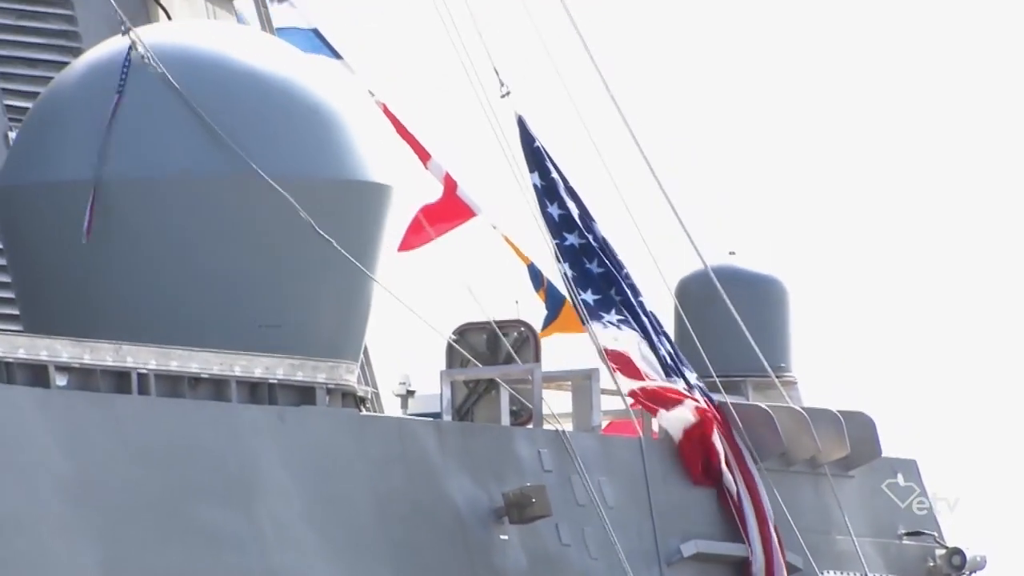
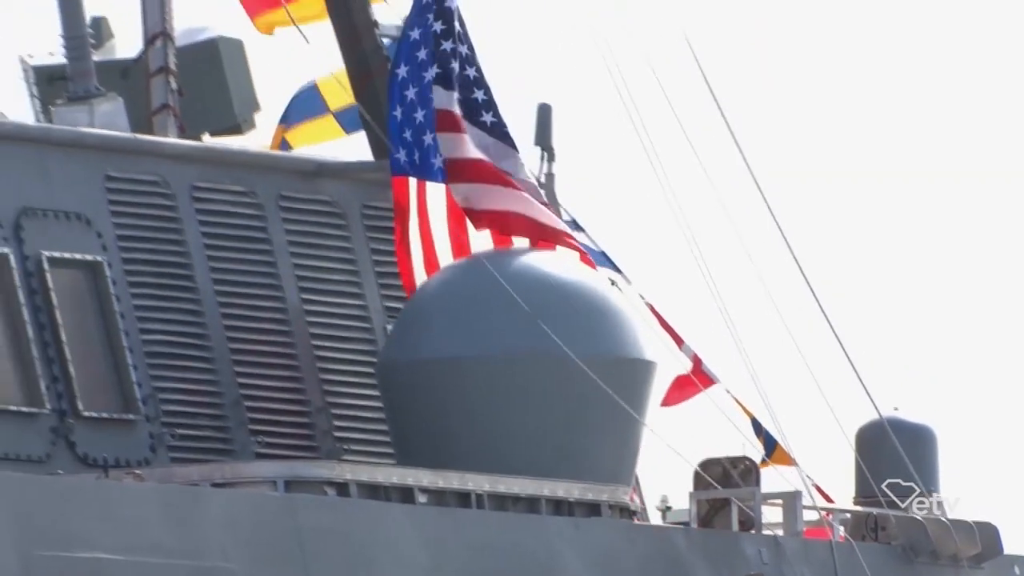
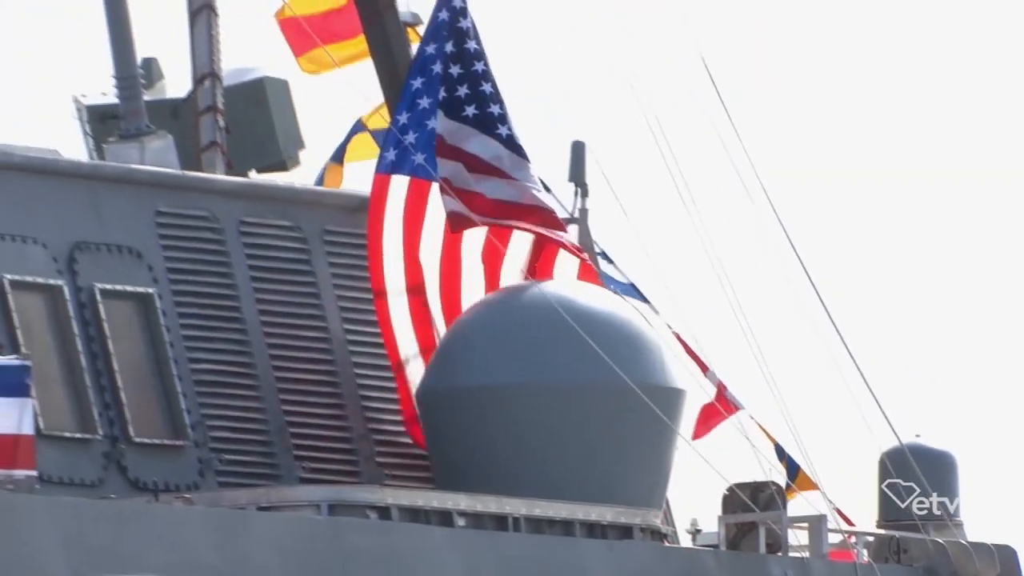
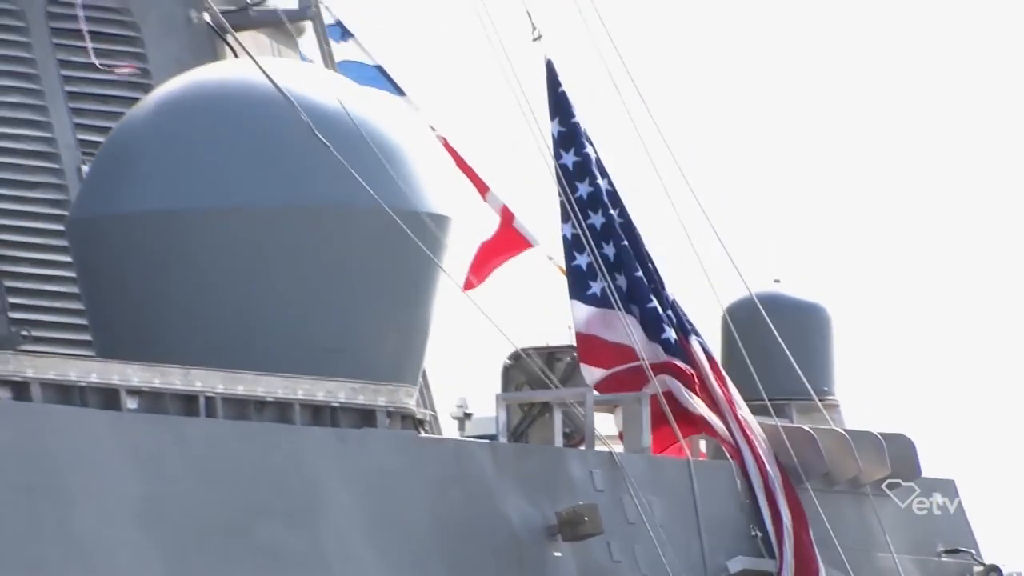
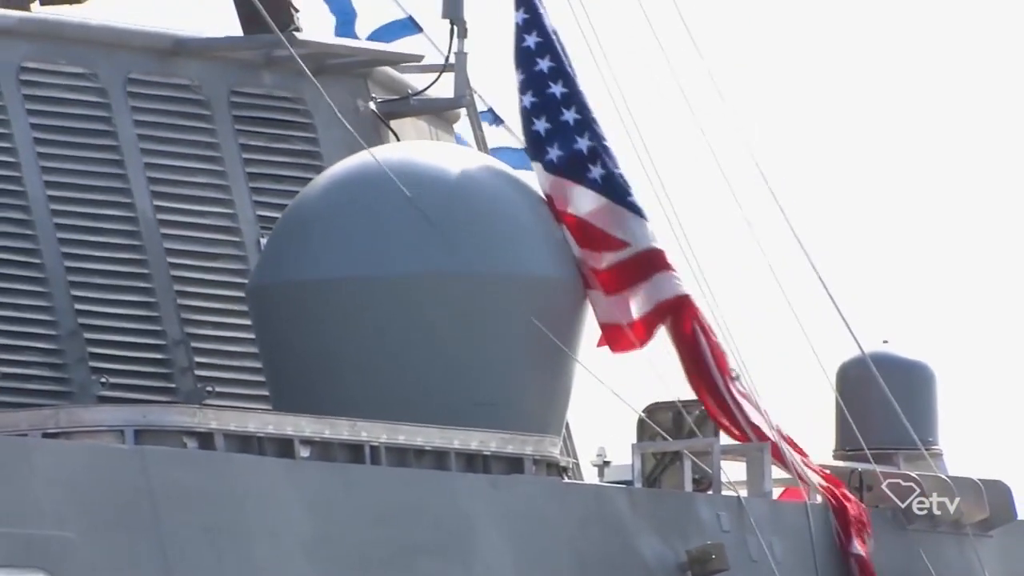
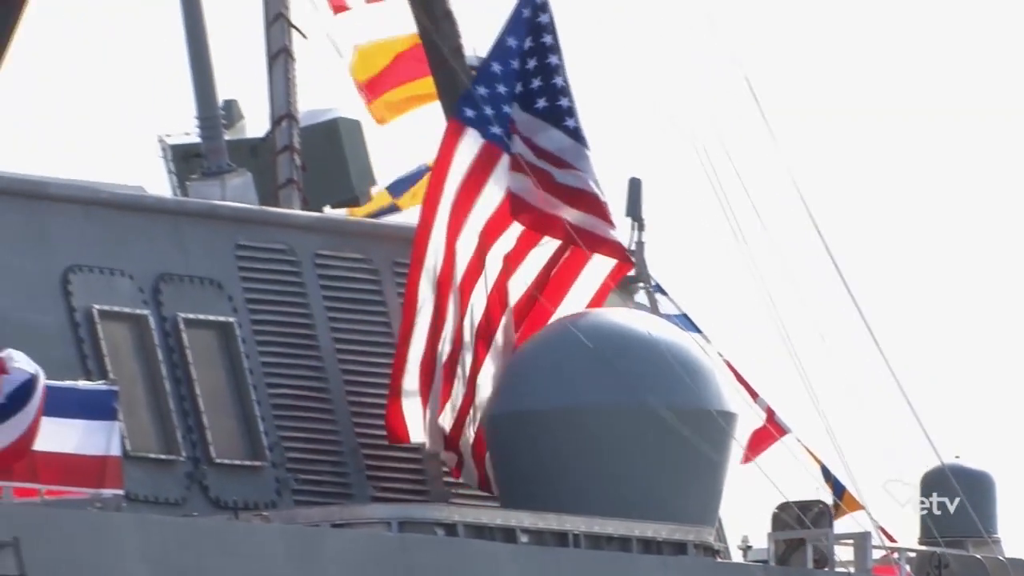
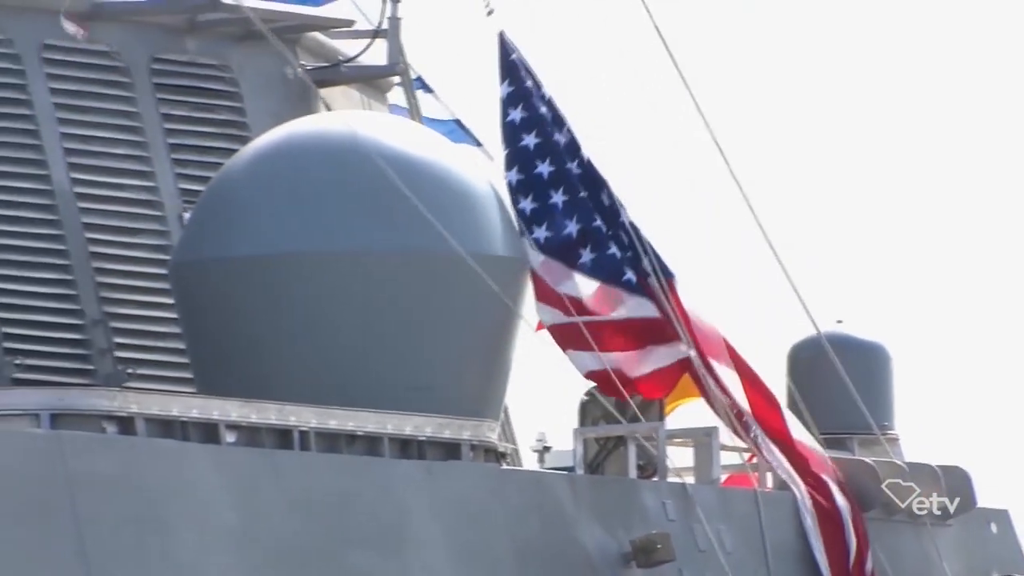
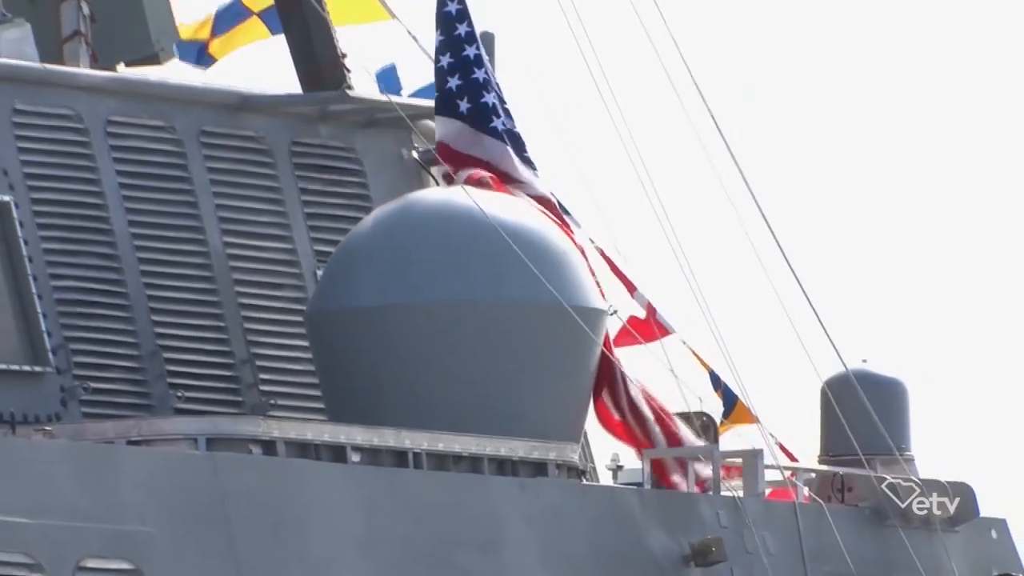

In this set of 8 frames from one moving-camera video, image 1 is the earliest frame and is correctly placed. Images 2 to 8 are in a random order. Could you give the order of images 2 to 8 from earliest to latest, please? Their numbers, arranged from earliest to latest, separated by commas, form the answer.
4, 7, 5, 8, 2, 3, 6
